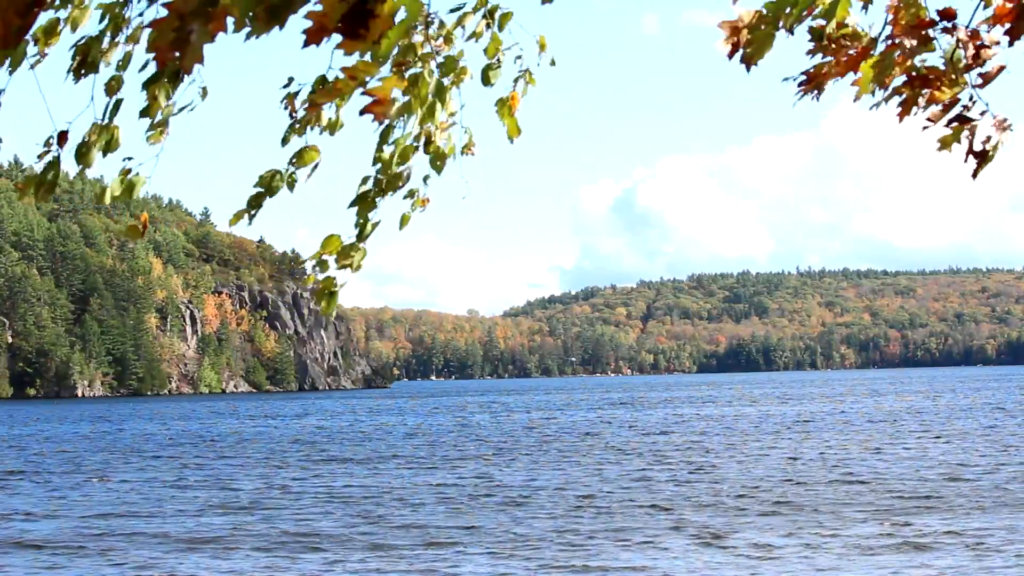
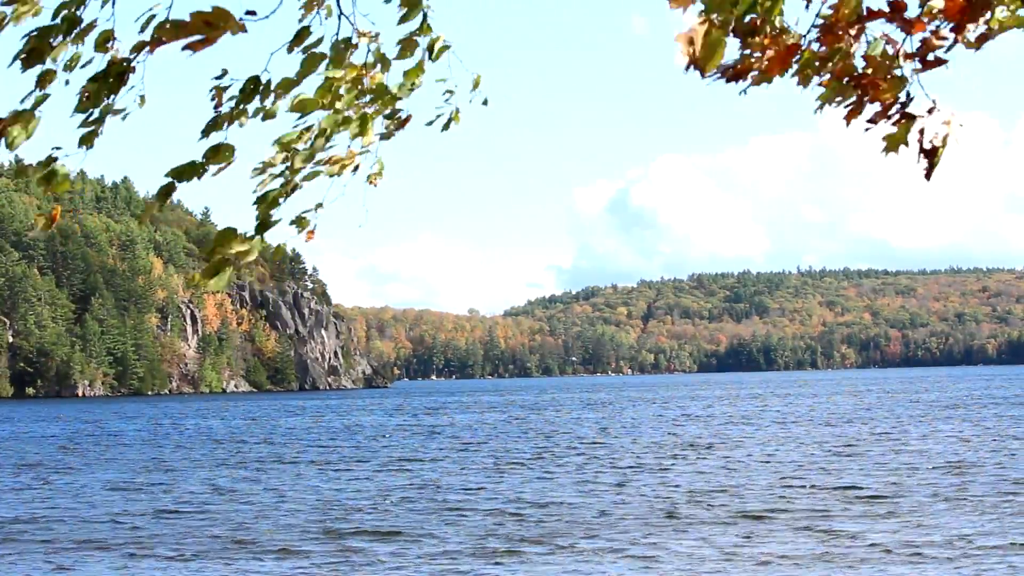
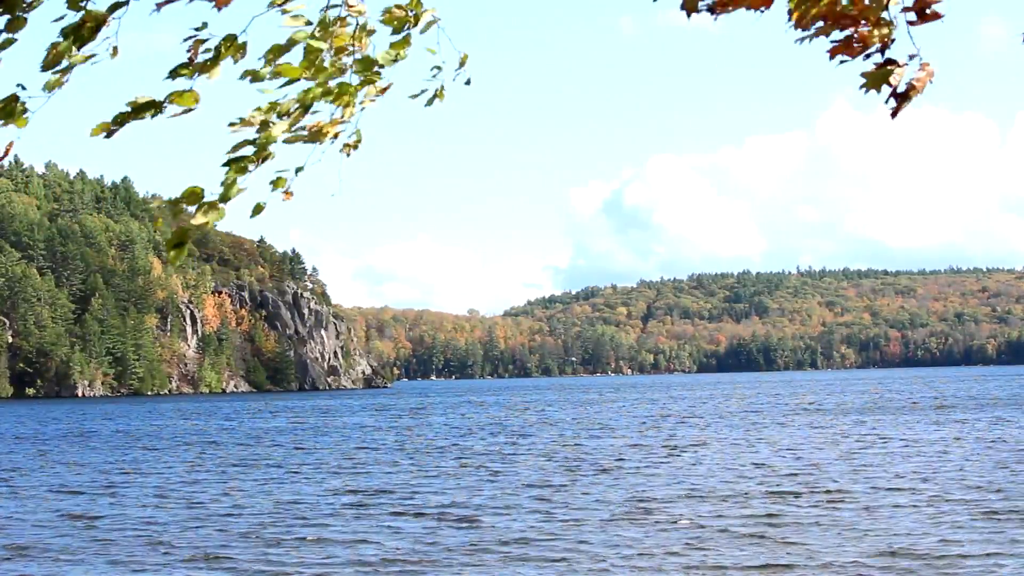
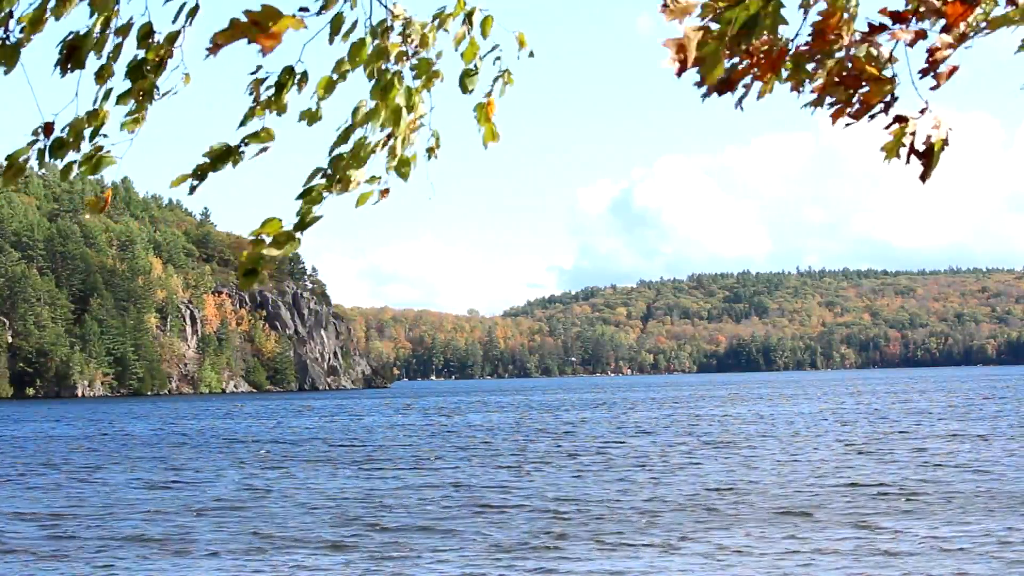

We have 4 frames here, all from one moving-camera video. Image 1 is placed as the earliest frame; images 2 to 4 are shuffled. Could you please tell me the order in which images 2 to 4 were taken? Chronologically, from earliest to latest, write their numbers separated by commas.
4, 2, 3
